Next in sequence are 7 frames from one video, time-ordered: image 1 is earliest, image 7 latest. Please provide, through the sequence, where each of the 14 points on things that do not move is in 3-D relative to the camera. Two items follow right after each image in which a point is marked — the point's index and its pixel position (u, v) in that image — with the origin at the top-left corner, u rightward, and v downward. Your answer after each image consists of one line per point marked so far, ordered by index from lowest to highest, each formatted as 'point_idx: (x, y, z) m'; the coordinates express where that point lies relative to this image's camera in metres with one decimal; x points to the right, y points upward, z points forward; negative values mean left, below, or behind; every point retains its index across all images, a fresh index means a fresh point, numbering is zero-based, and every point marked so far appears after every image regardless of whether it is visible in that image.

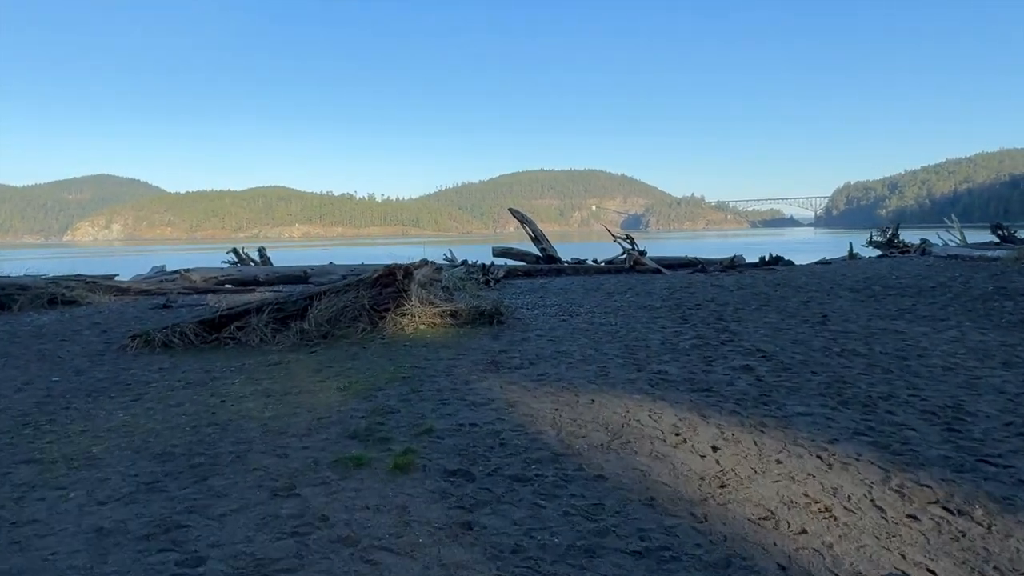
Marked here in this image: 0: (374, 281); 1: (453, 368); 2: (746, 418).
0: (-1.6, +0.1, +8.0) m
1: (-0.5, -0.7, +5.5) m
2: (+1.4, -0.8, +4.0) m
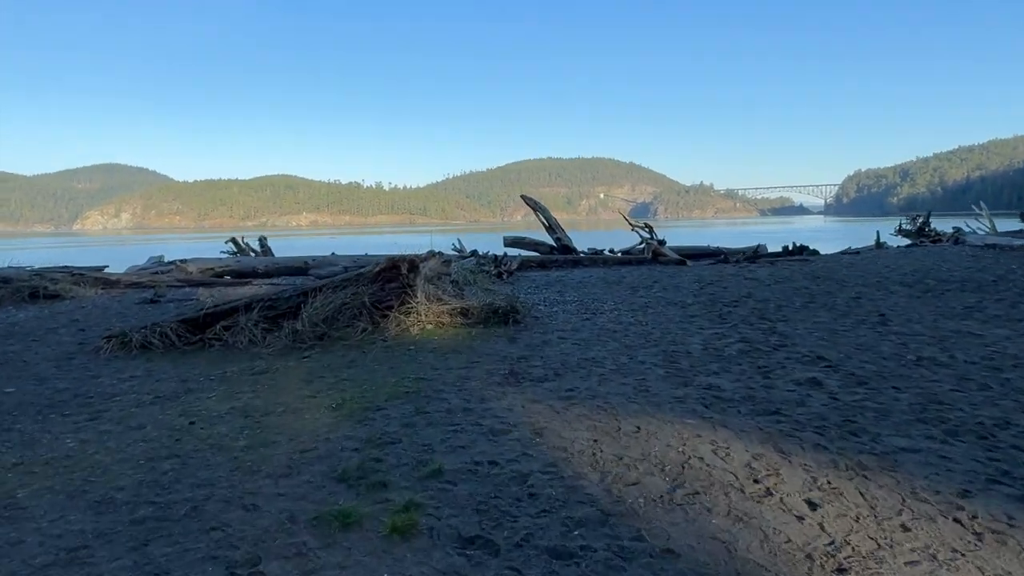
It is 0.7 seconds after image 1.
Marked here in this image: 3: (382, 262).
0: (-1.4, +0.1, +7.2) m
1: (-0.3, -0.6, +4.7) m
2: (+1.5, -0.8, +3.1) m
3: (-1.4, +0.3, +7.1) m
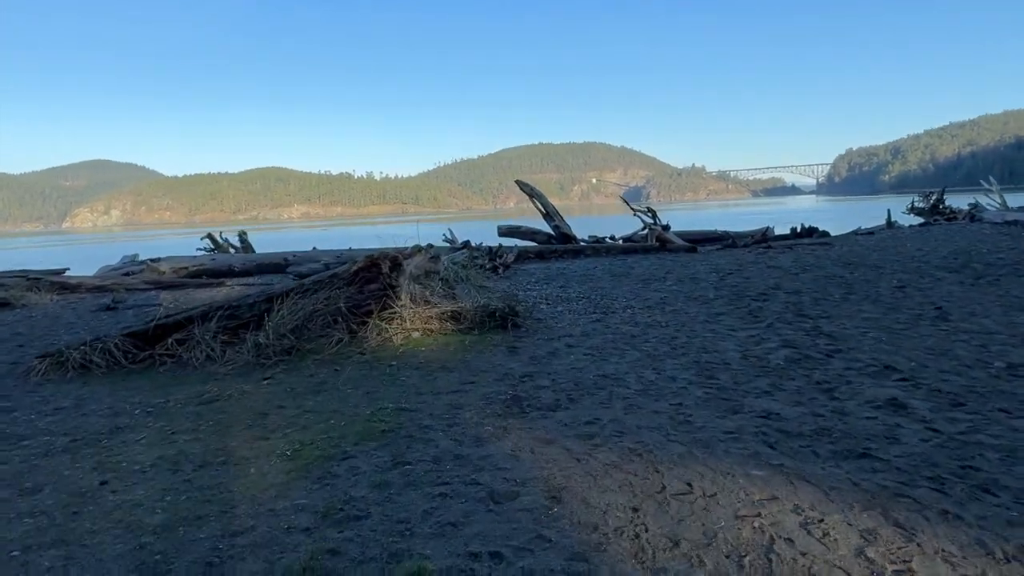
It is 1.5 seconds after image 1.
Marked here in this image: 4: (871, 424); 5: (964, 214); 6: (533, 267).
0: (-1.5, +0.1, +6.2) m
1: (-0.3, -0.7, +3.8) m
2: (+1.5, -0.8, +2.2) m
3: (-1.4, +0.3, +6.2) m
4: (+1.7, -0.7, +3.3) m
5: (+12.1, +2.0, +18.3) m
6: (+0.3, +0.3, +9.9) m
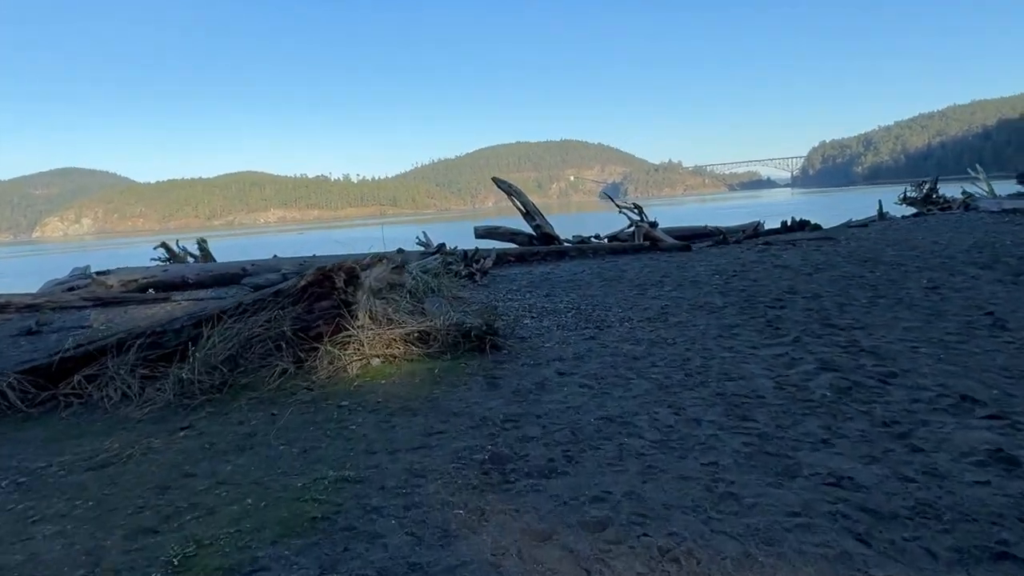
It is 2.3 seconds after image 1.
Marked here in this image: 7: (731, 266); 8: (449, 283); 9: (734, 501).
0: (-1.6, 0.0, +5.2) m
1: (-0.4, -0.8, +2.8) m
2: (+1.5, -0.9, +1.3) m
3: (-1.6, +0.1, +5.2) m
4: (+1.7, -0.7, +2.4) m
5: (+11.6, +2.2, +17.7) m
6: (0.0, +0.2, +9.0) m
7: (+2.5, +0.3, +7.9) m
8: (-0.7, +0.1, +7.5) m
9: (+0.8, -0.8, +2.5) m
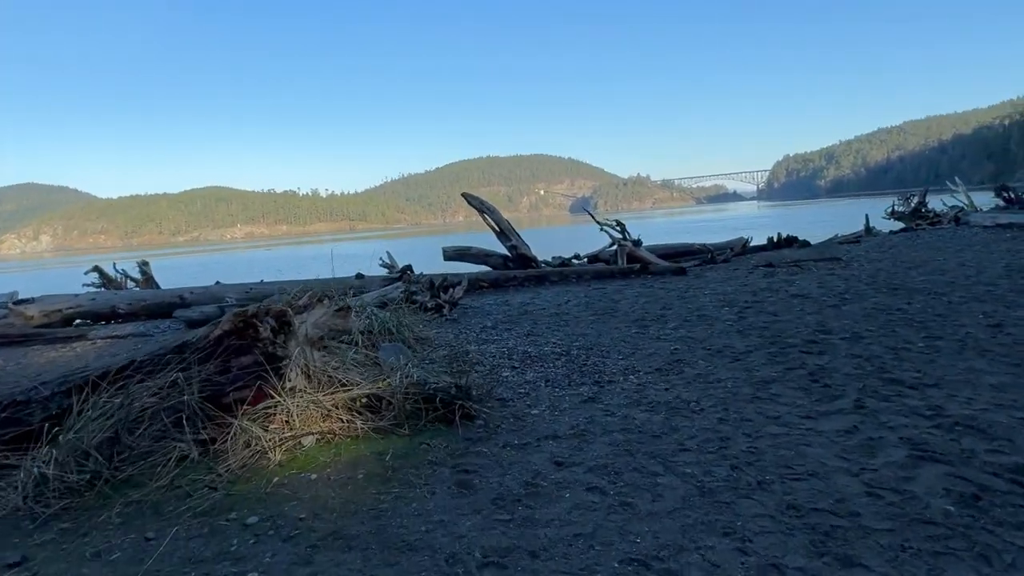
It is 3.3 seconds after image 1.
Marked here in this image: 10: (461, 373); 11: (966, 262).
0: (-1.8, -0.4, +4.0) m
1: (-0.4, -1.1, +1.6) m
2: (+1.5, -1.1, +0.2) m
3: (-1.7, -0.2, +3.9) m
4: (+1.7, -0.9, +1.3) m
5: (+10.9, +1.8, +17.0) m
6: (-0.3, -0.2, +7.8) m
7: (+2.3, -0.1, +6.9) m
8: (-0.9, -0.3, +6.3) m
9: (+0.8, -1.0, +1.3) m
10: (-0.3, -0.6, +4.7) m
11: (+5.4, +0.3, +8.1) m
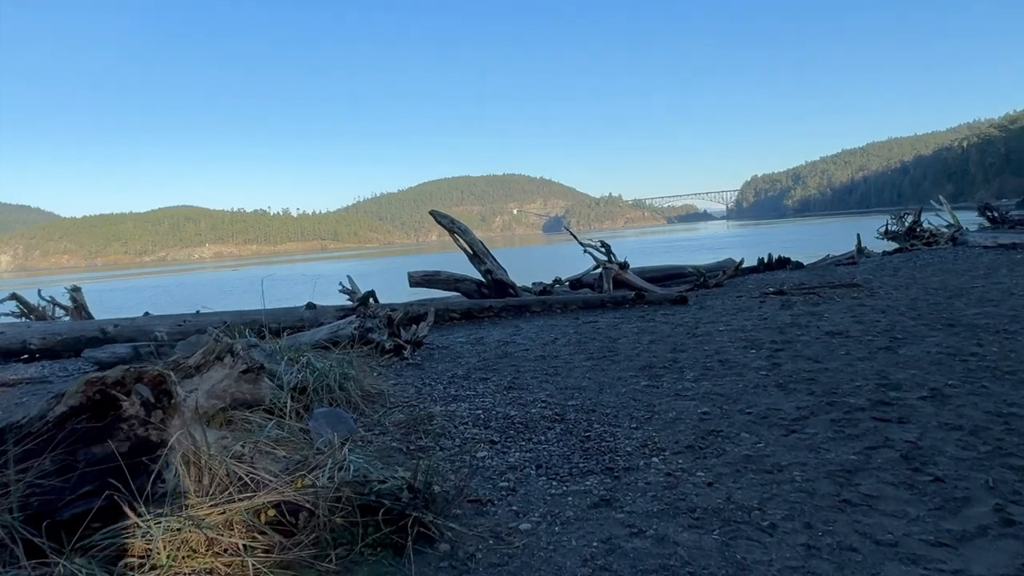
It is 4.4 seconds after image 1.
0: (-1.9, -0.6, +2.7) m
1: (-0.4, -1.2, +0.3) m
2: (+1.6, -1.2, -1.0) m
3: (-1.8, -0.4, +2.6) m
4: (+1.7, -1.1, +0.1) m
5: (+10.3, +1.2, +16.2) m
6: (-0.5, -0.5, +6.5) m
7: (+2.1, -0.4, +5.7) m
8: (-1.1, -0.6, +5.0) m
9: (+0.8, -1.2, +0.1) m
10: (-0.5, -0.8, +3.4) m
11: (+5.2, 0.0, +7.1) m
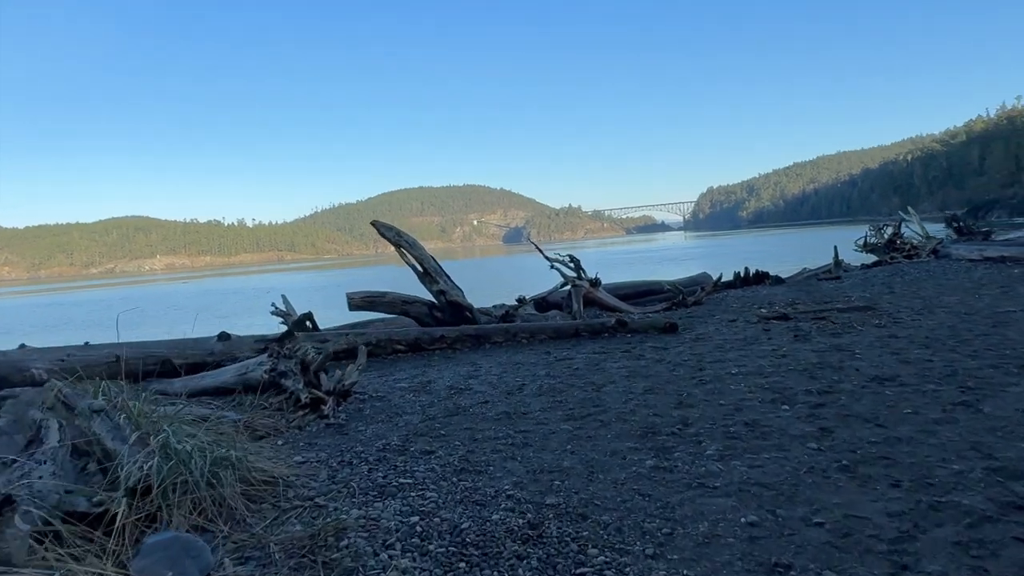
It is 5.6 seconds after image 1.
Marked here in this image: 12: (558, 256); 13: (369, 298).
0: (-2.0, -0.8, +1.2) m
1: (-0.4, -1.4, -1.1) m
2: (+1.7, -1.3, -2.3) m
3: (-1.9, -0.6, +1.1) m
4: (+1.7, -1.2, -1.2) m
5: (+9.3, +0.9, +15.5) m
6: (-0.8, -0.7, +5.1) m
7: (+1.8, -0.6, +4.4) m
8: (-1.3, -0.8, +3.6) m
9: (+0.8, -1.3, -1.3) m
10: (-0.6, -1.0, +2.0) m
11: (+4.8, -0.2, +6.0) m
12: (+0.8, +0.5, +11.2) m
13: (-1.7, -0.1, +8.1) m
